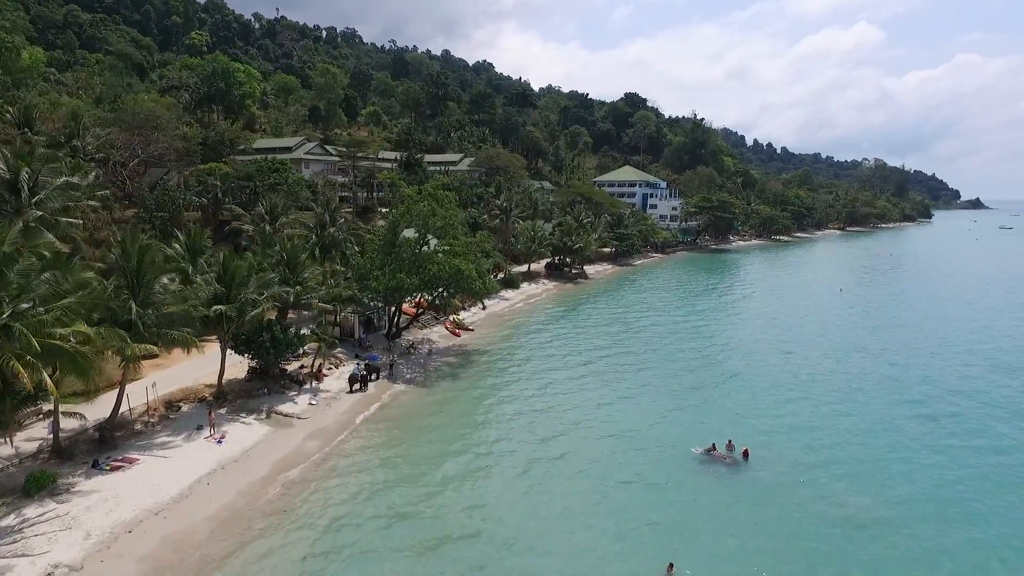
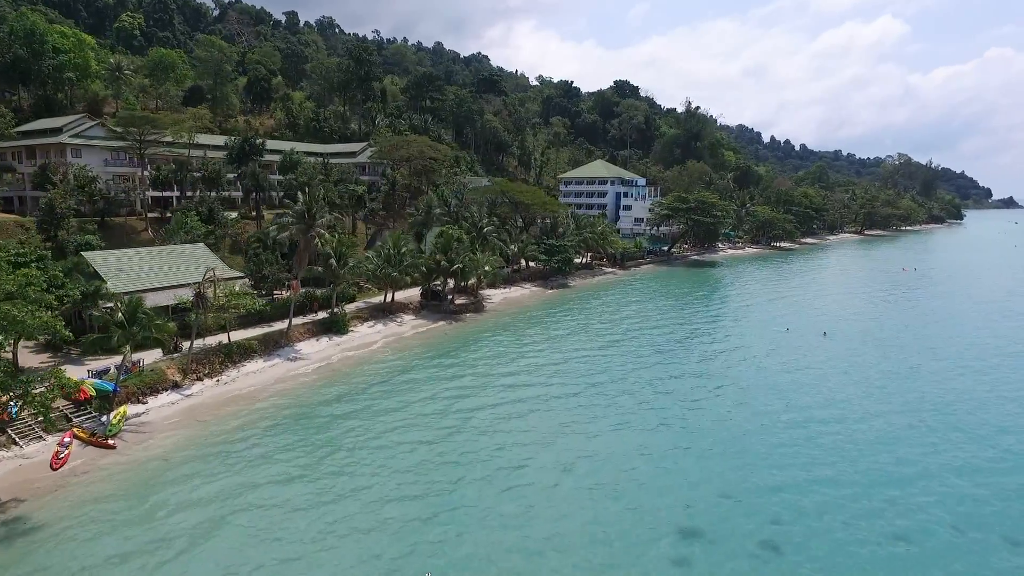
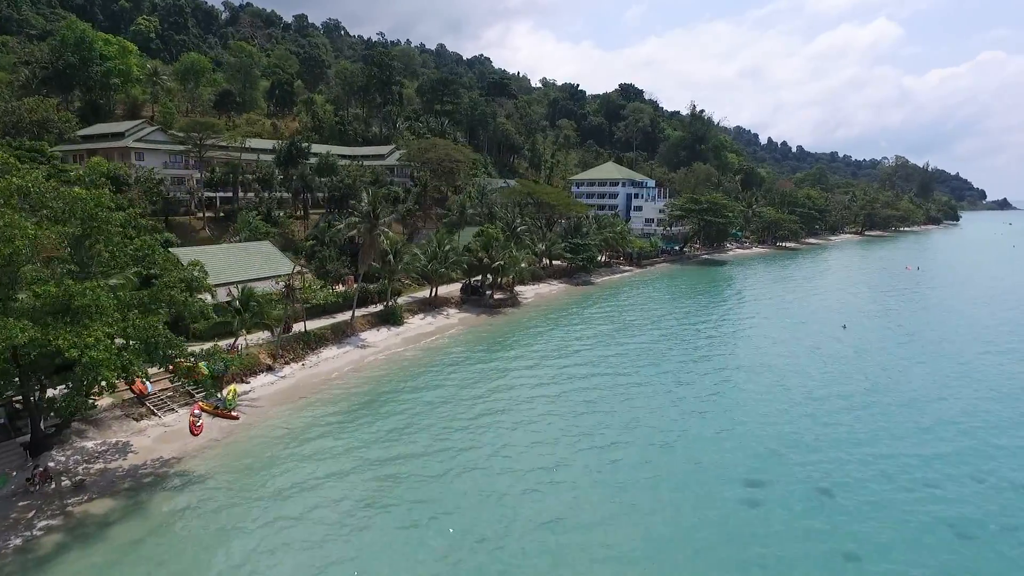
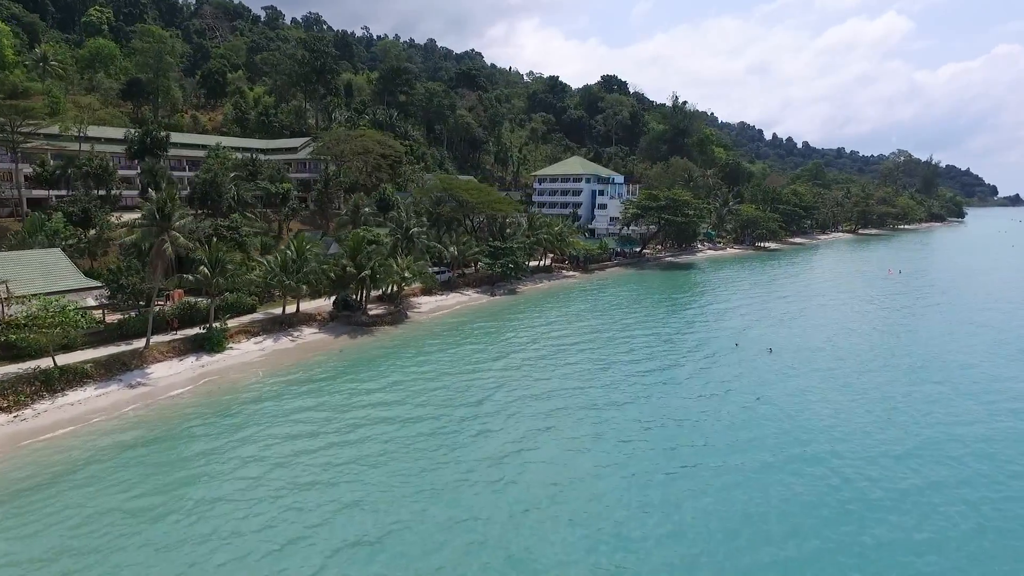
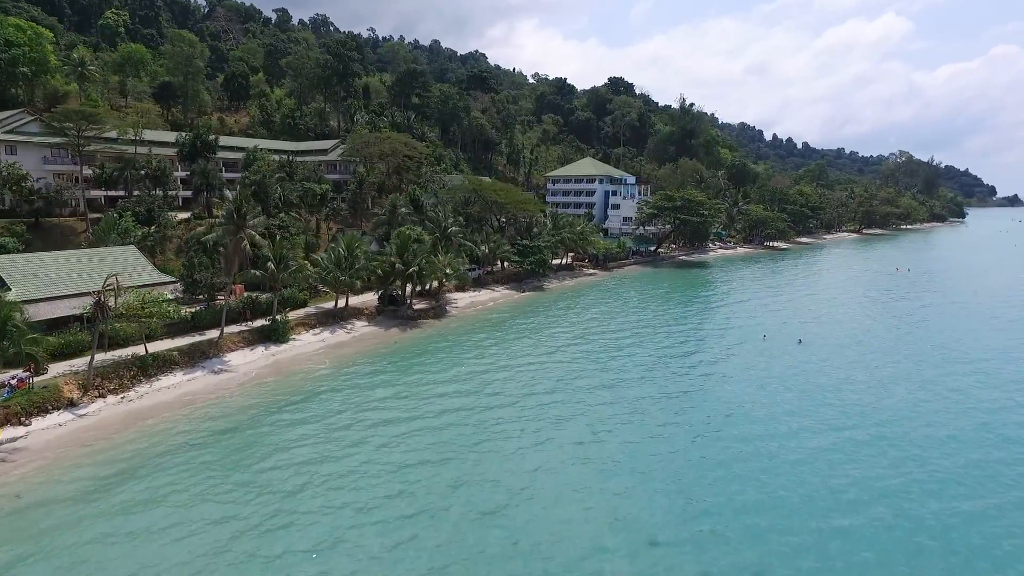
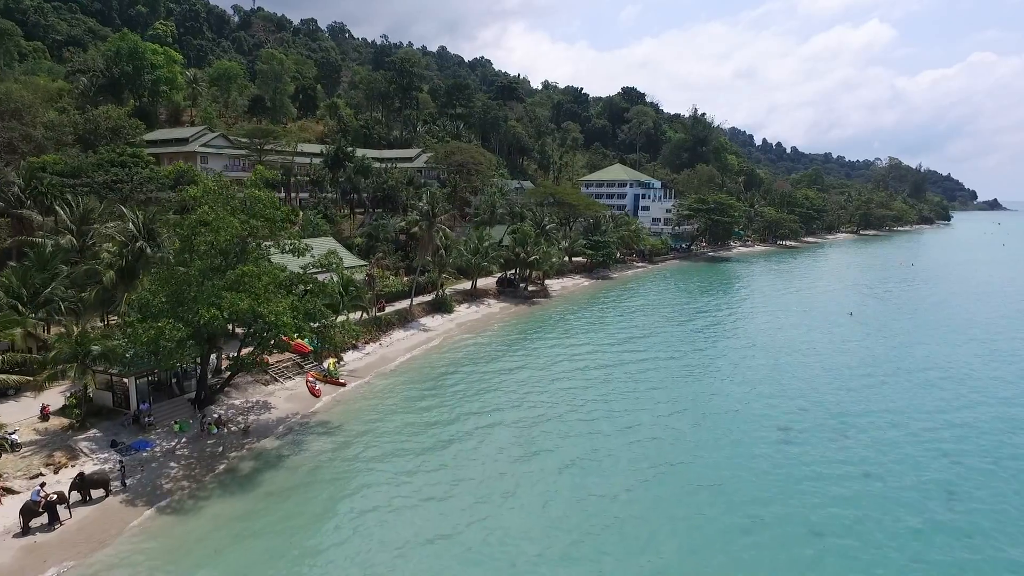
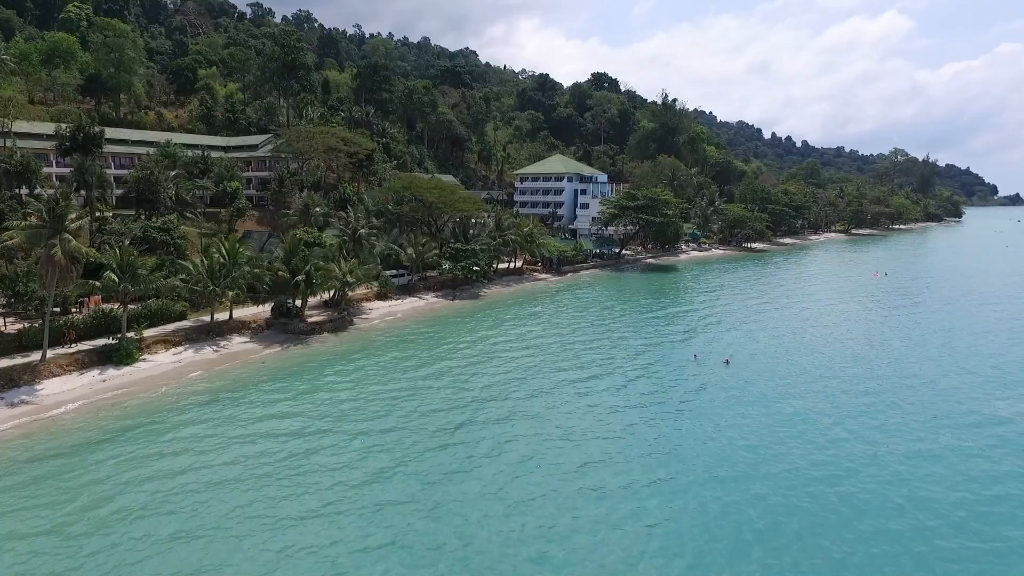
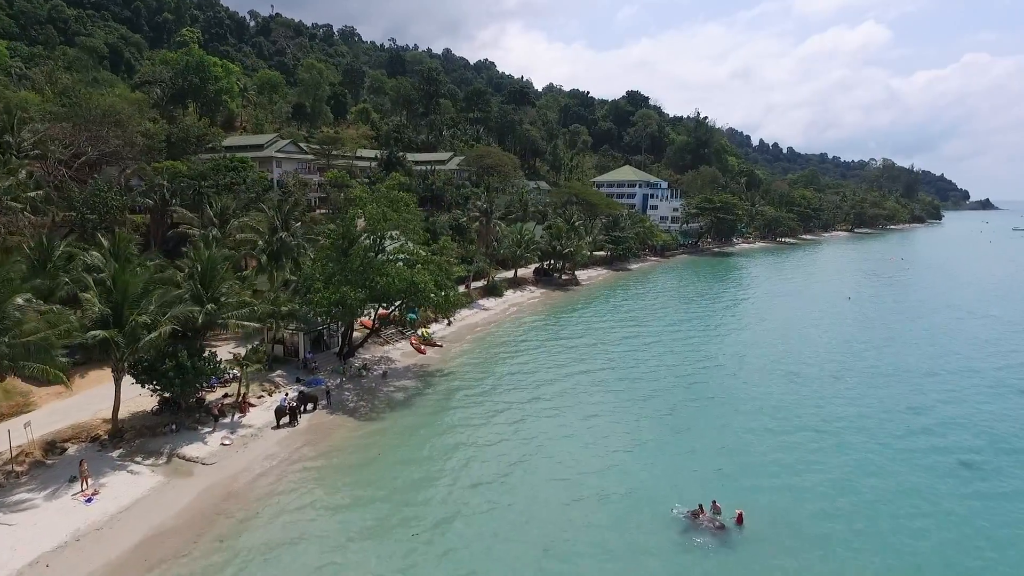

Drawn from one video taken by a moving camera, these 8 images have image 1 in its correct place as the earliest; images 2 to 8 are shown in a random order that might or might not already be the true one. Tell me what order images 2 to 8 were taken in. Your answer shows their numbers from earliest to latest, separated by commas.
8, 6, 3, 2, 5, 4, 7
